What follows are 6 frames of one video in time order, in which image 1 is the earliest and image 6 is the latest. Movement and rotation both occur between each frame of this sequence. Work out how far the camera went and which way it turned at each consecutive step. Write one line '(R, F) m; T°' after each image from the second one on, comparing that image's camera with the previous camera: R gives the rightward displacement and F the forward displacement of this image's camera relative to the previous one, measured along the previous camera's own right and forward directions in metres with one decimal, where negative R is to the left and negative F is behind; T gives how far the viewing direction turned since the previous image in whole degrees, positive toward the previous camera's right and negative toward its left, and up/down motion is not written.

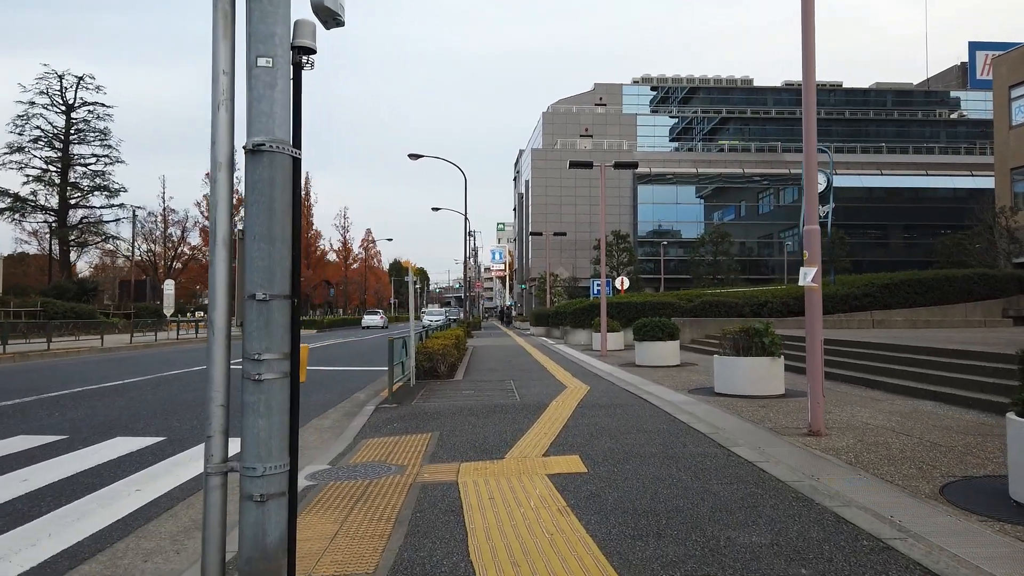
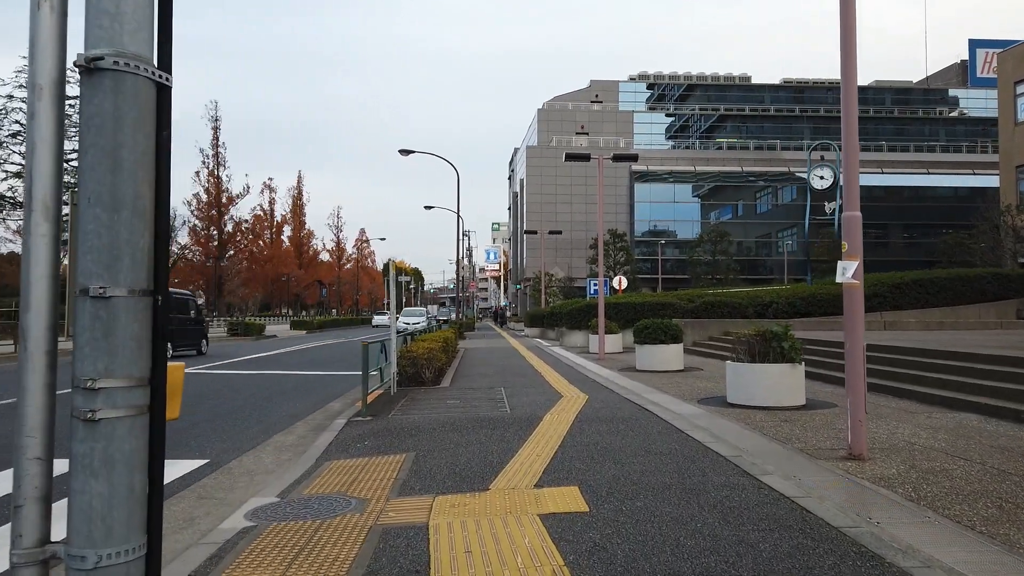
(+0.1, +1.2) m; 0°
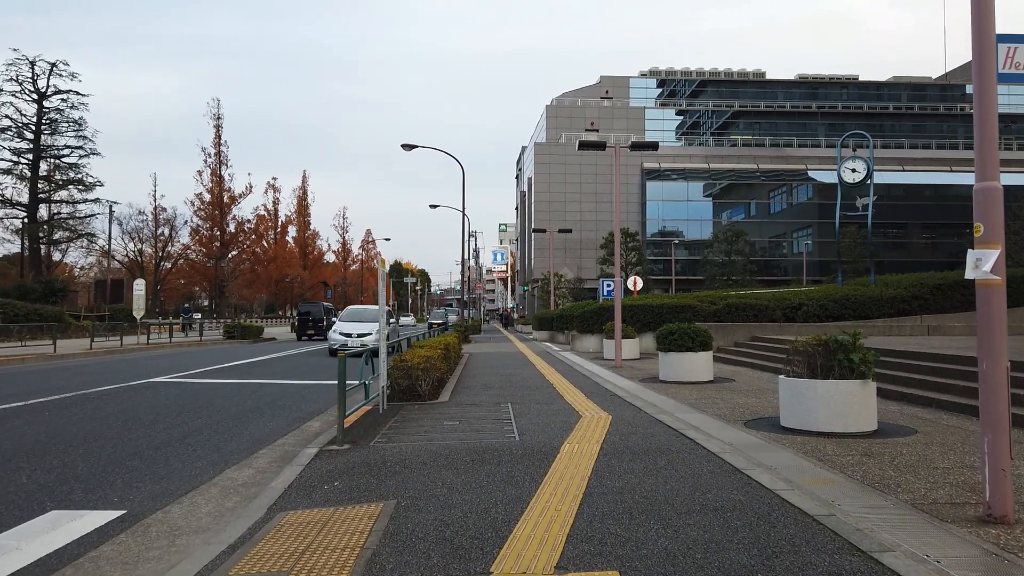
(0.0, +1.8) m; -1°
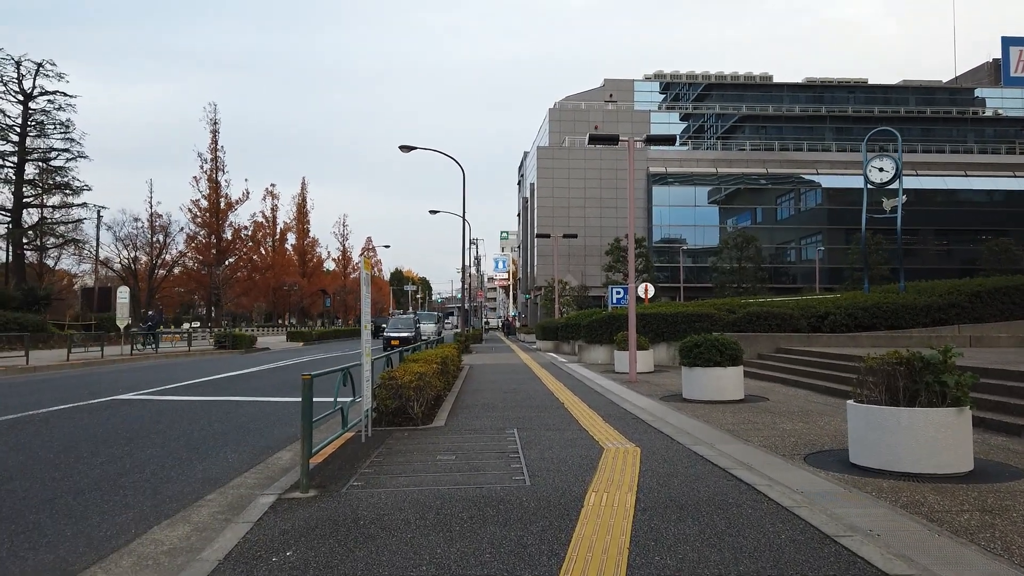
(-0.1, +1.6) m; 0°
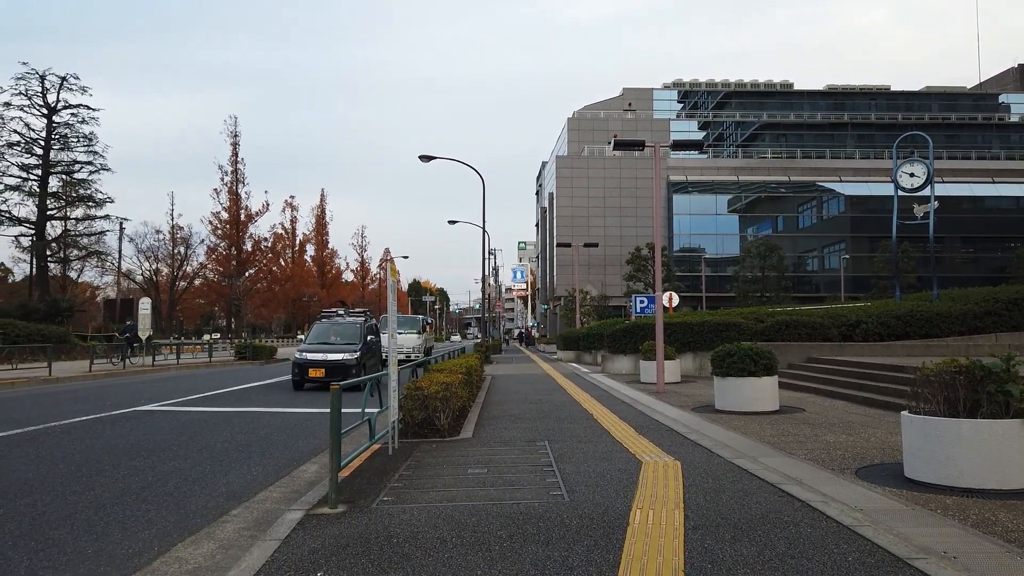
(-0.2, +0.3) m; -1°
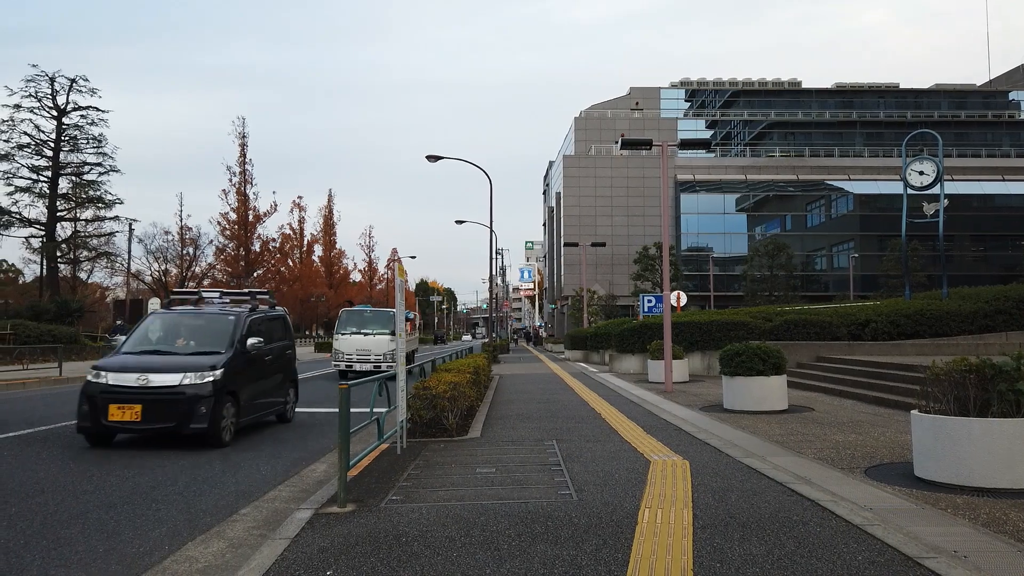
(0.0, 0.0) m; -1°
